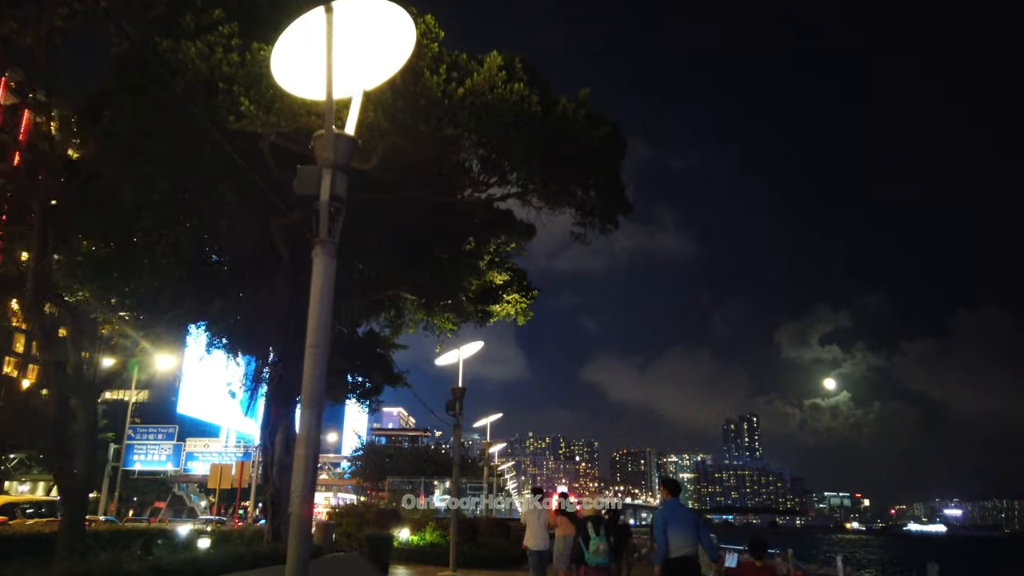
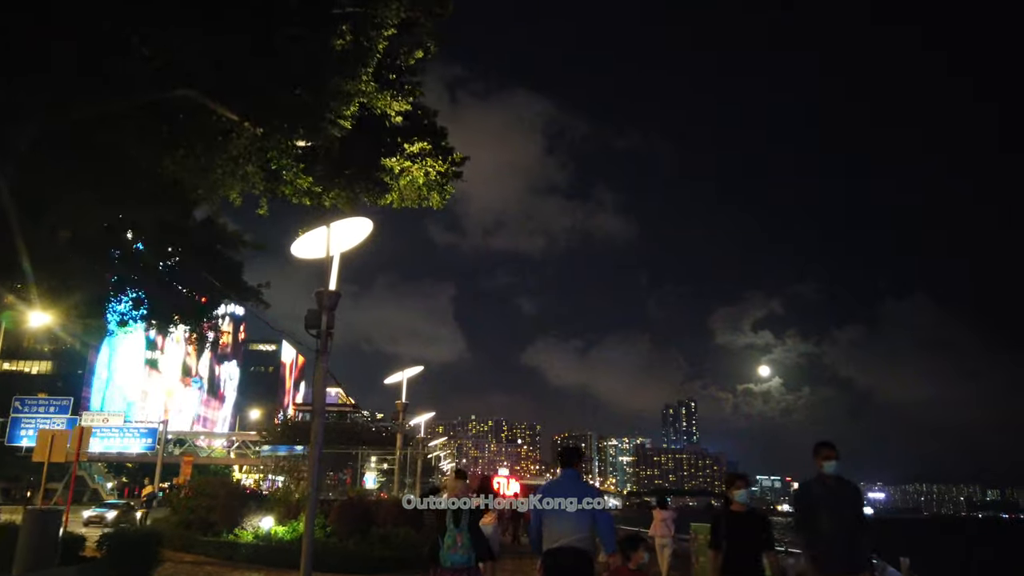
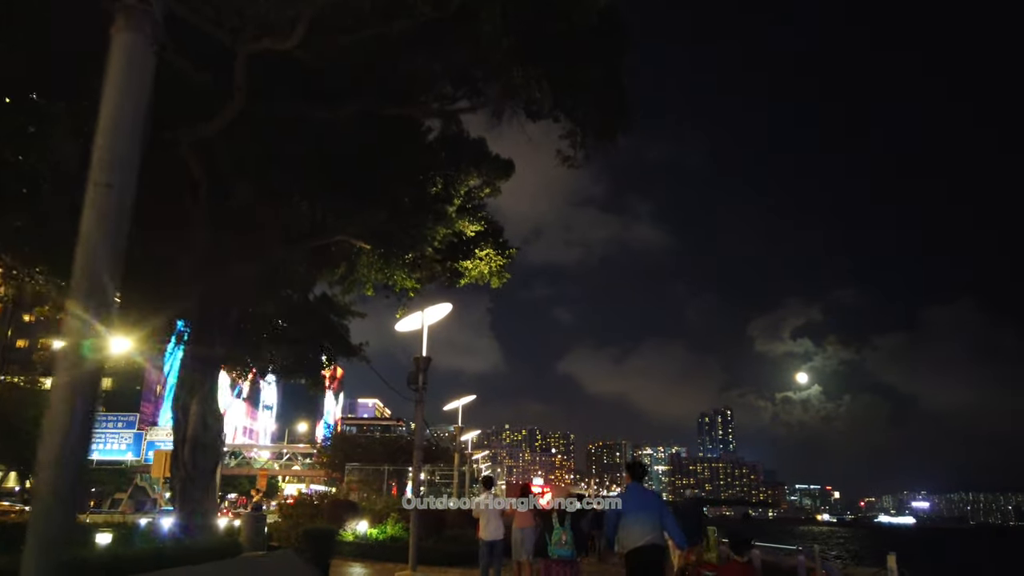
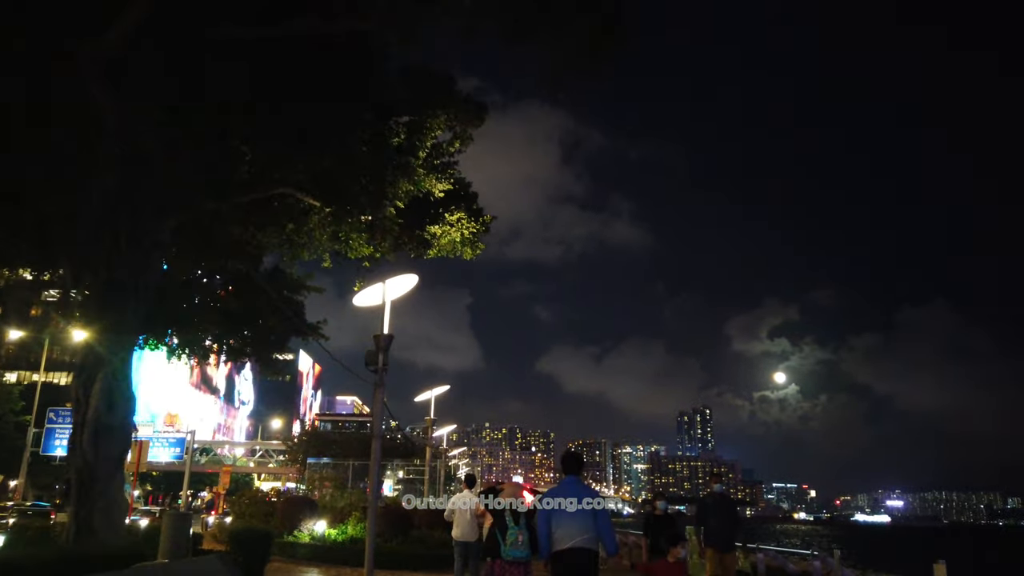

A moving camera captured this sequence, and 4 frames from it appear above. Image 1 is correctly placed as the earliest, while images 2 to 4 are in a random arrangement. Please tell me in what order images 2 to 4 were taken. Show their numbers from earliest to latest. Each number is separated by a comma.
3, 4, 2
